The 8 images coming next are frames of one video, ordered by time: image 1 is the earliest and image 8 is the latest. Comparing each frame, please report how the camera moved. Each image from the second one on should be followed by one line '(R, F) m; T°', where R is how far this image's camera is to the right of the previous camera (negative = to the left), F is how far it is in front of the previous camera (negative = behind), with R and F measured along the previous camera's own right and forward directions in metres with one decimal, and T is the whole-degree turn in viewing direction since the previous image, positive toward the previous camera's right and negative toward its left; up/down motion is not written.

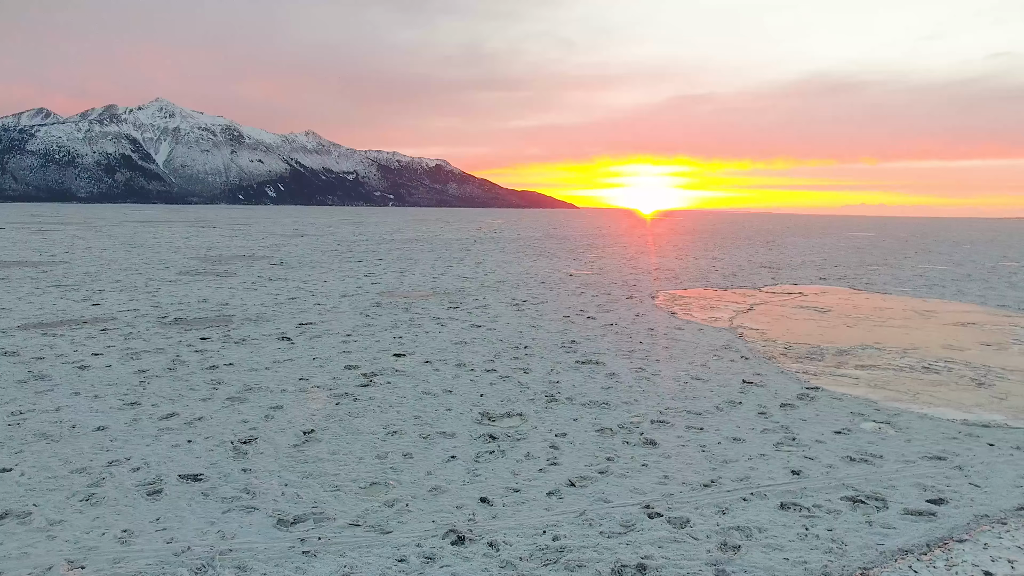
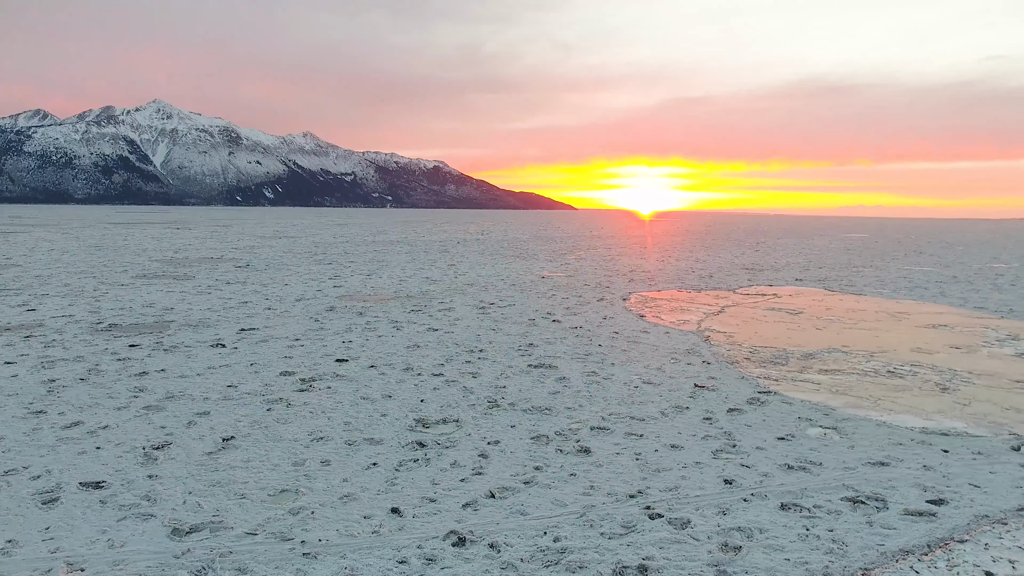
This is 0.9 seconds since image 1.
(+0.6, +0.1) m; 0°
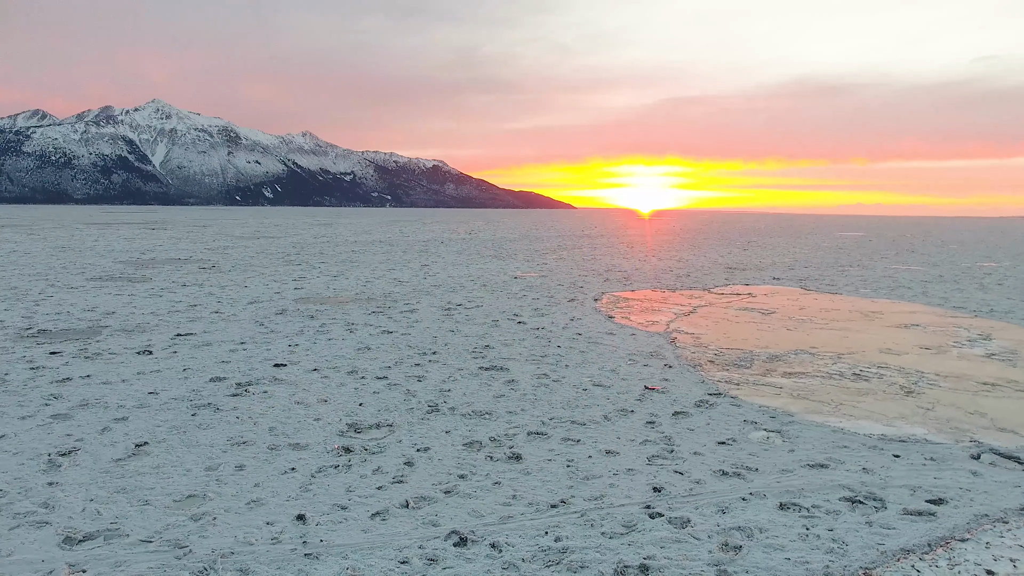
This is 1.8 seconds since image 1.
(+0.6, +0.1) m; 0°
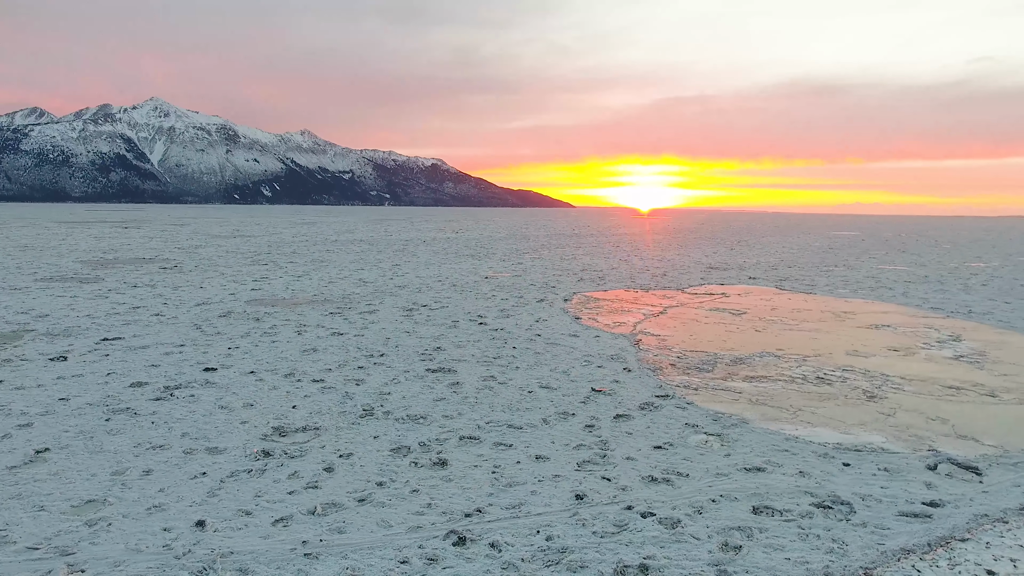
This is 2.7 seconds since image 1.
(+0.6, +0.1) m; 0°
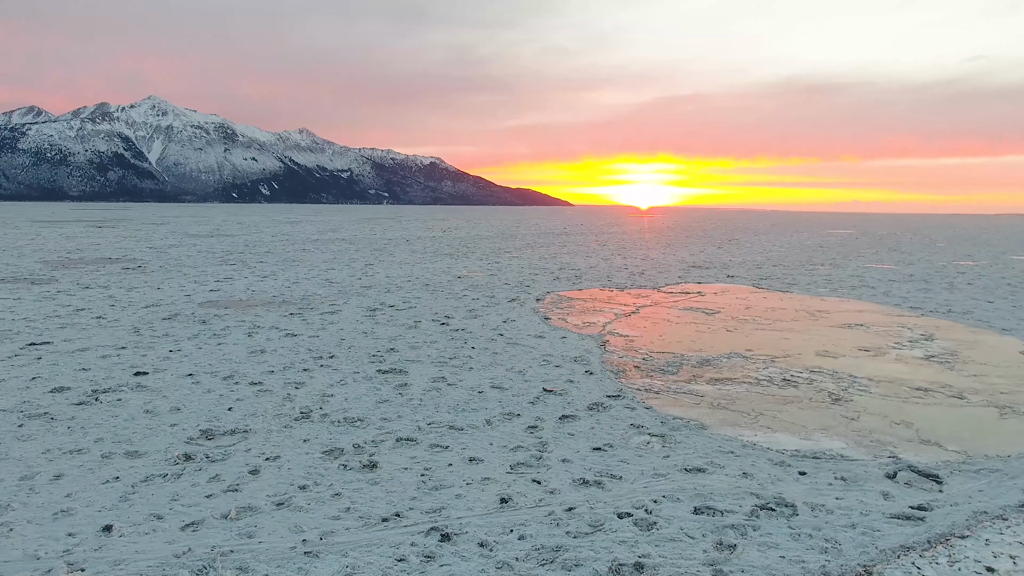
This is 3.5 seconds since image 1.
(+0.6, +0.2) m; 0°
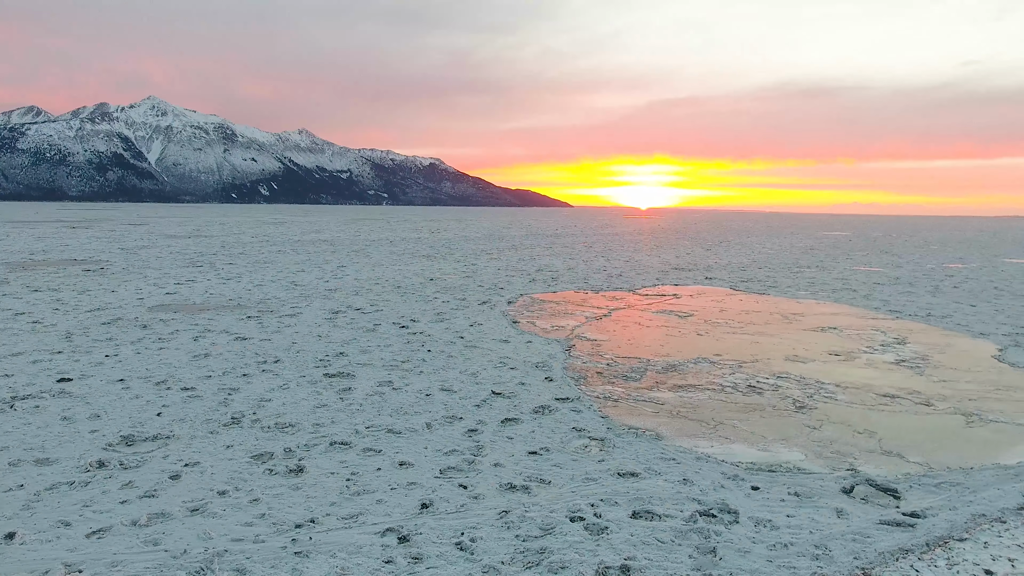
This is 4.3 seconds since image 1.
(+0.6, +0.2) m; 0°
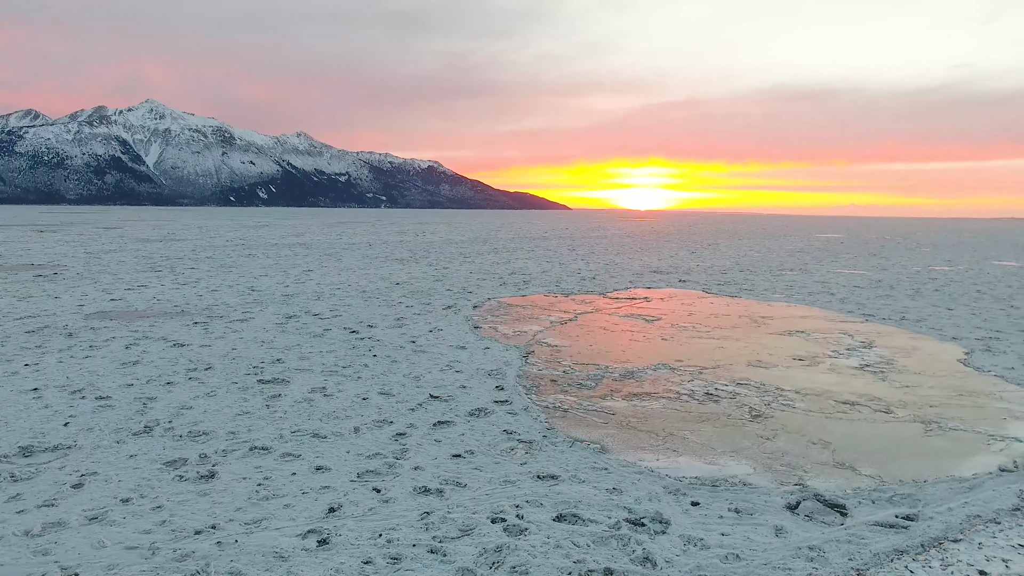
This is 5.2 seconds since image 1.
(+0.7, +0.2) m; 0°
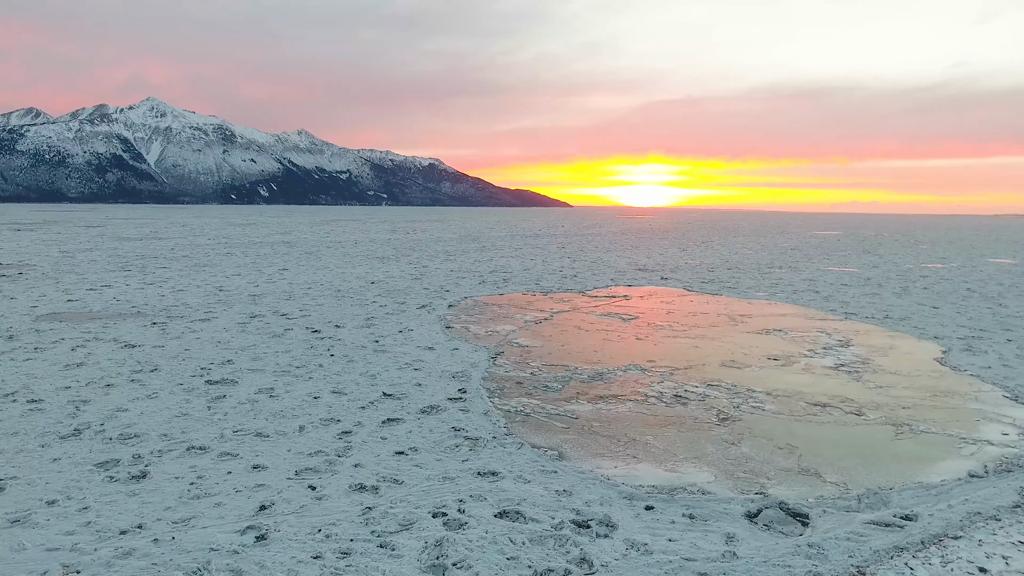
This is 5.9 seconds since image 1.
(+0.5, +0.2) m; 0°
